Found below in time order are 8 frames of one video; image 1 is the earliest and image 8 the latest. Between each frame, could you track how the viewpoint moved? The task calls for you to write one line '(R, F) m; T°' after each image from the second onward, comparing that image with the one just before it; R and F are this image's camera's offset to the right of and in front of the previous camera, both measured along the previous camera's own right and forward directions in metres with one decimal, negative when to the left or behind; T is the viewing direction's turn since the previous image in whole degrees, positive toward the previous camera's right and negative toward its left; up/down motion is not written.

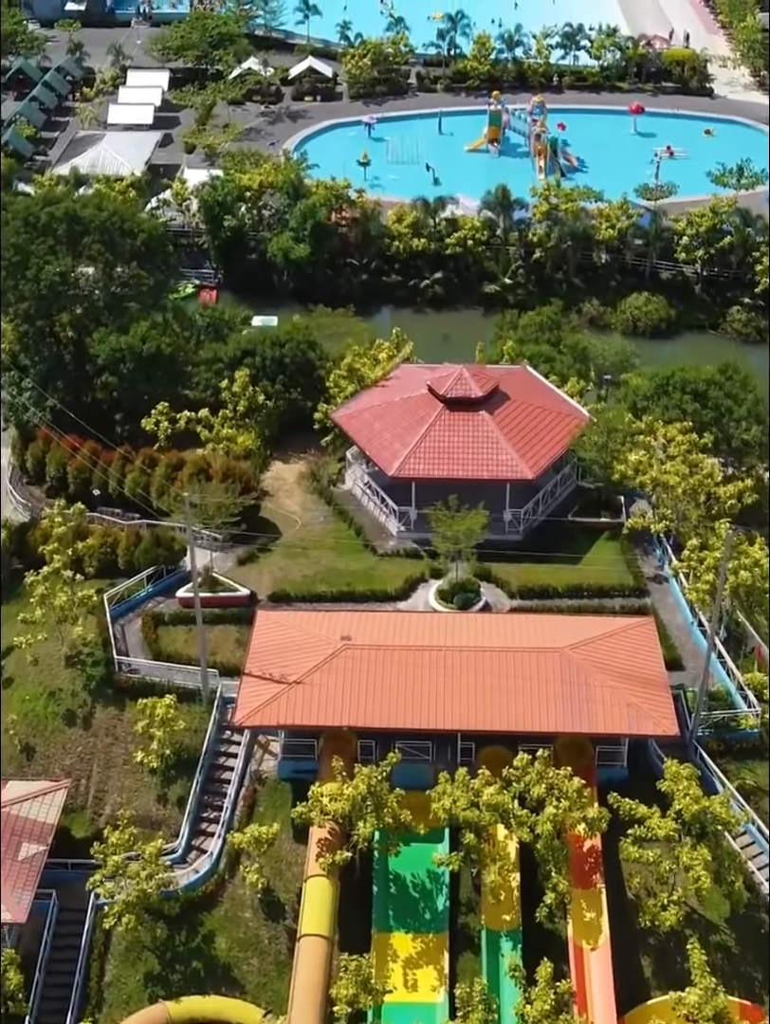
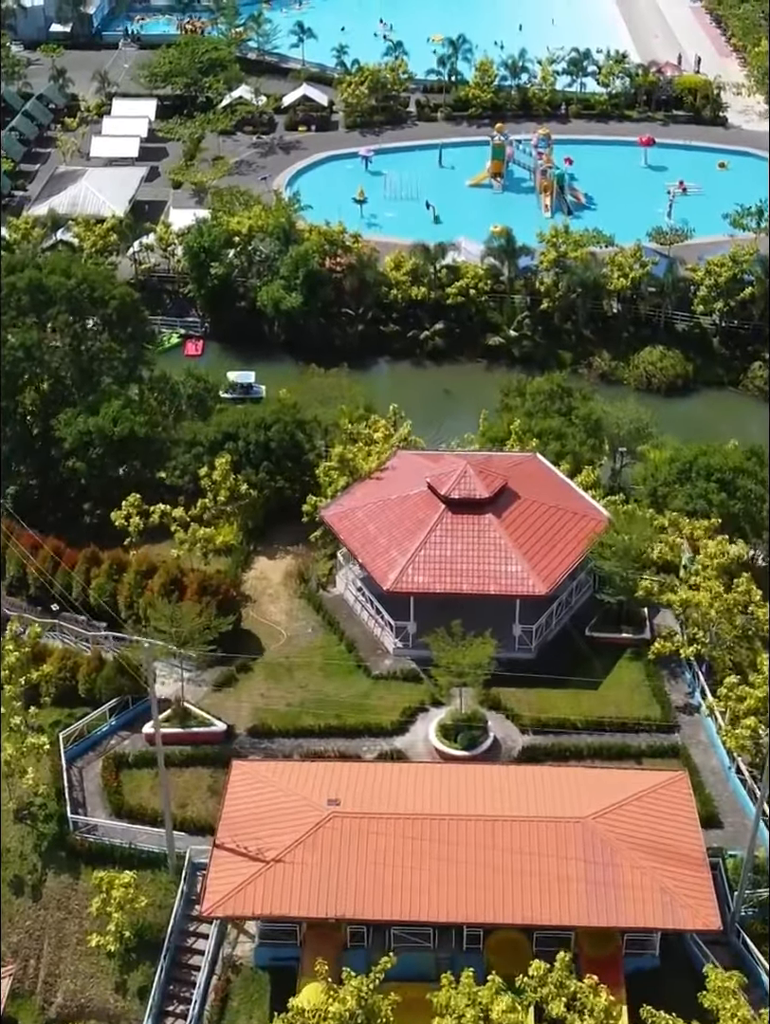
(+0.1, +2.6) m; 0°
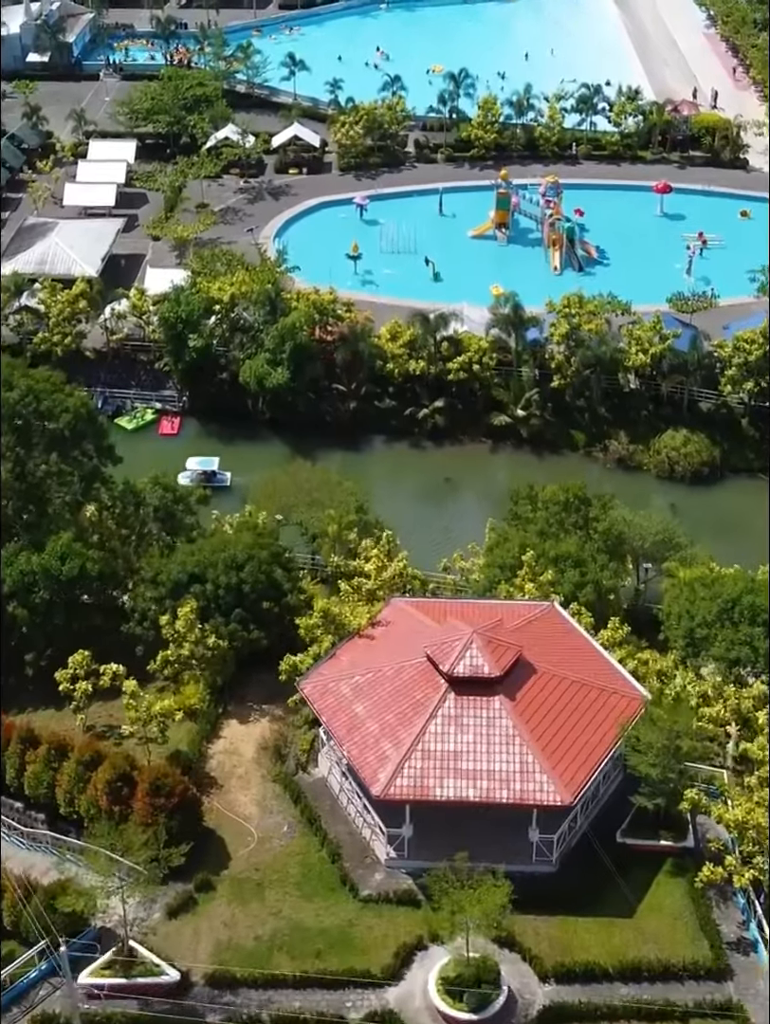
(+0.1, +3.5) m; 0°
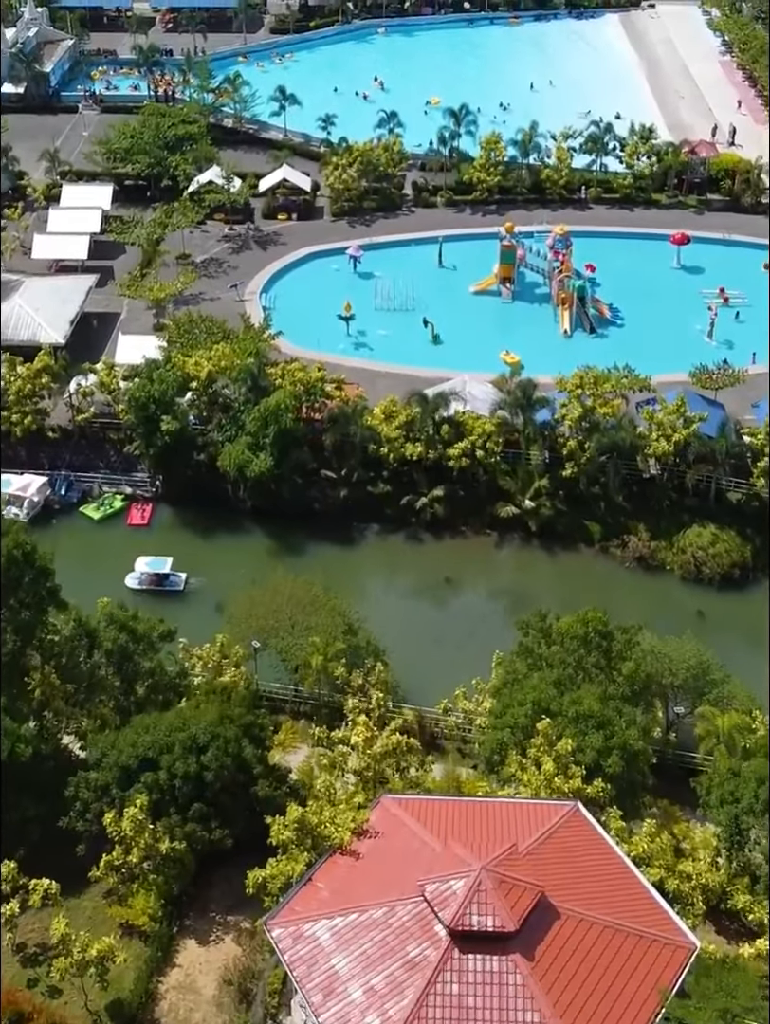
(+0.1, +3.4) m; 0°
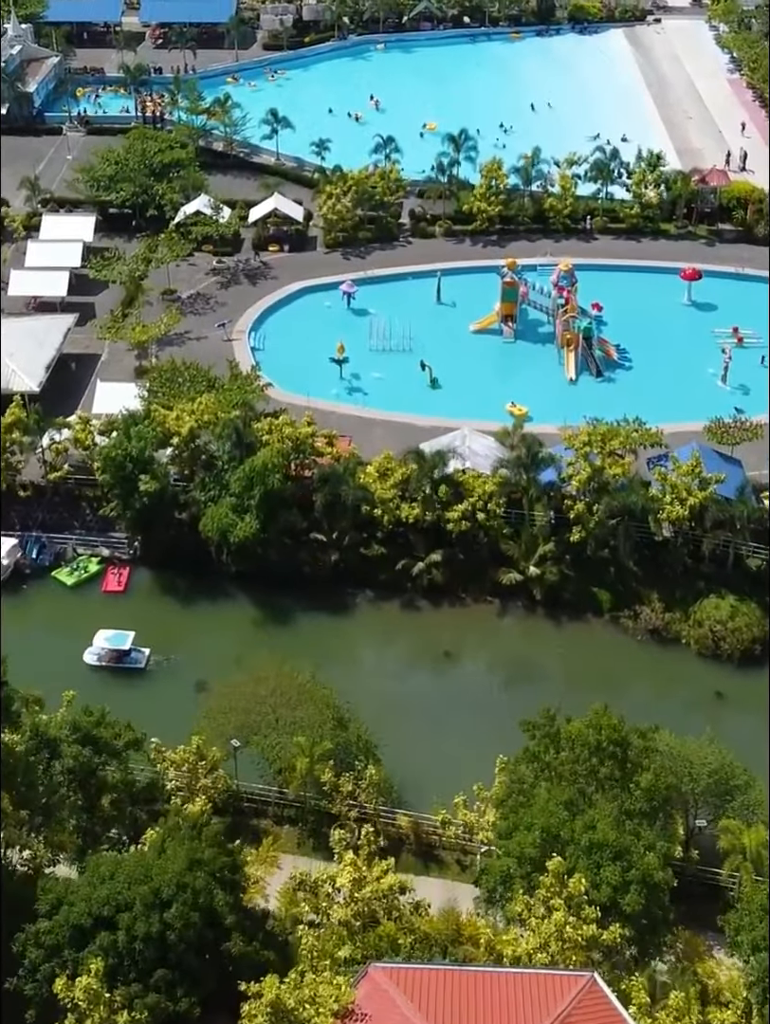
(+0.1, +2.1) m; 0°
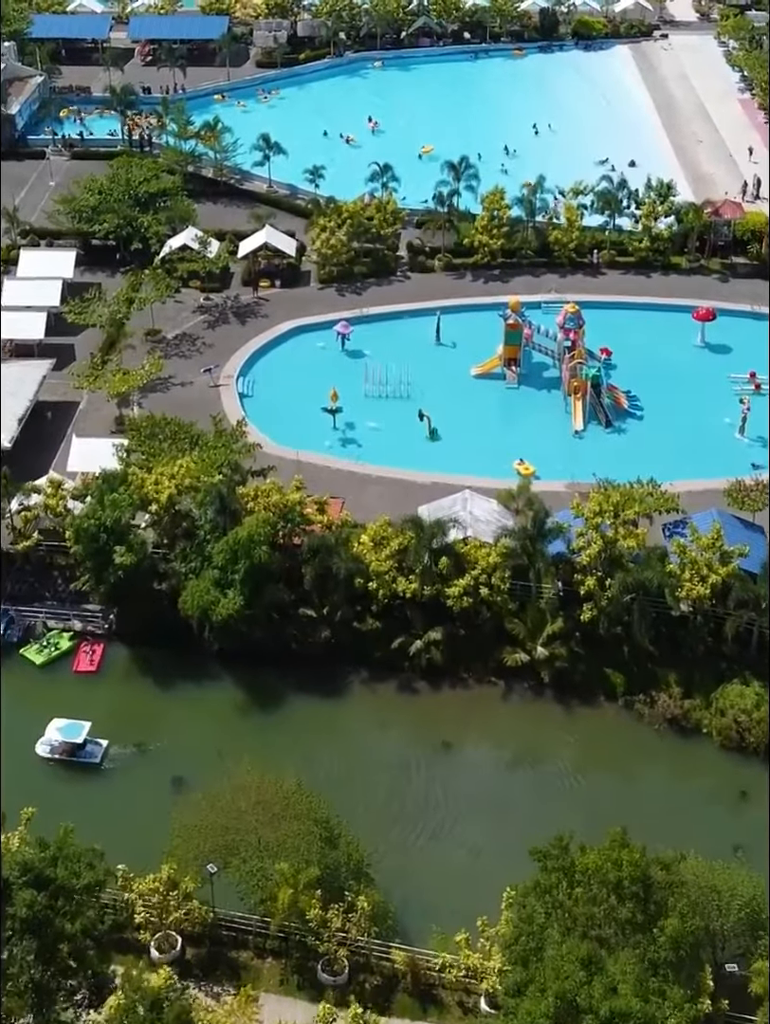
(+0.1, +2.2) m; 0°
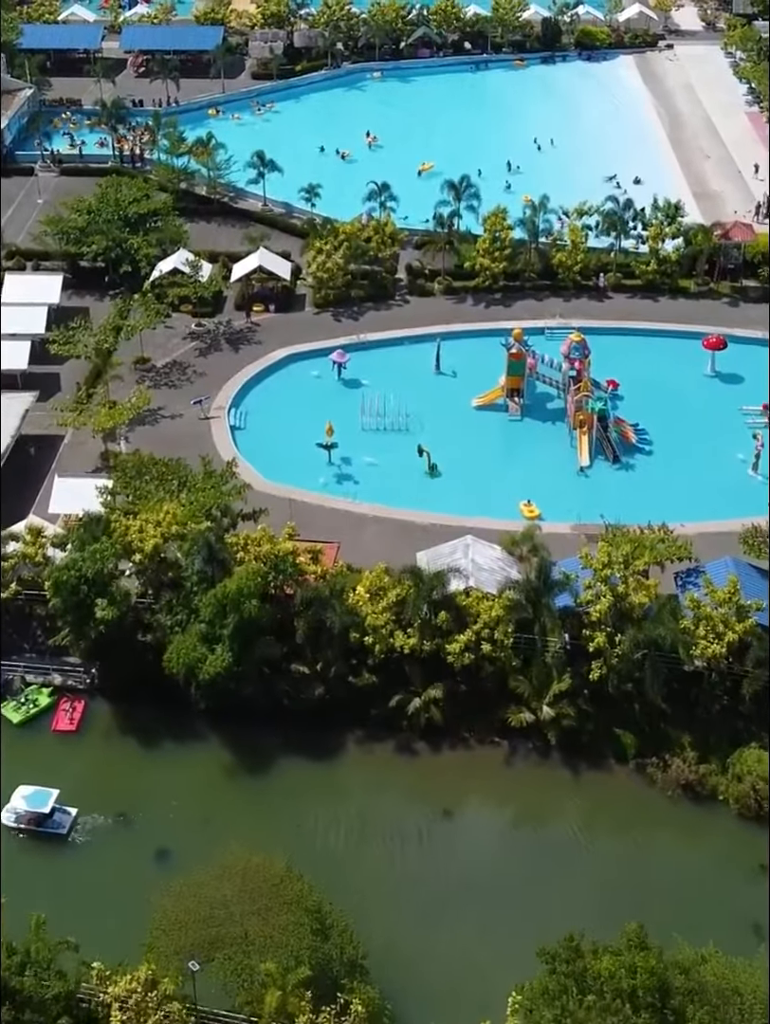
(0.0, +1.4) m; 0°
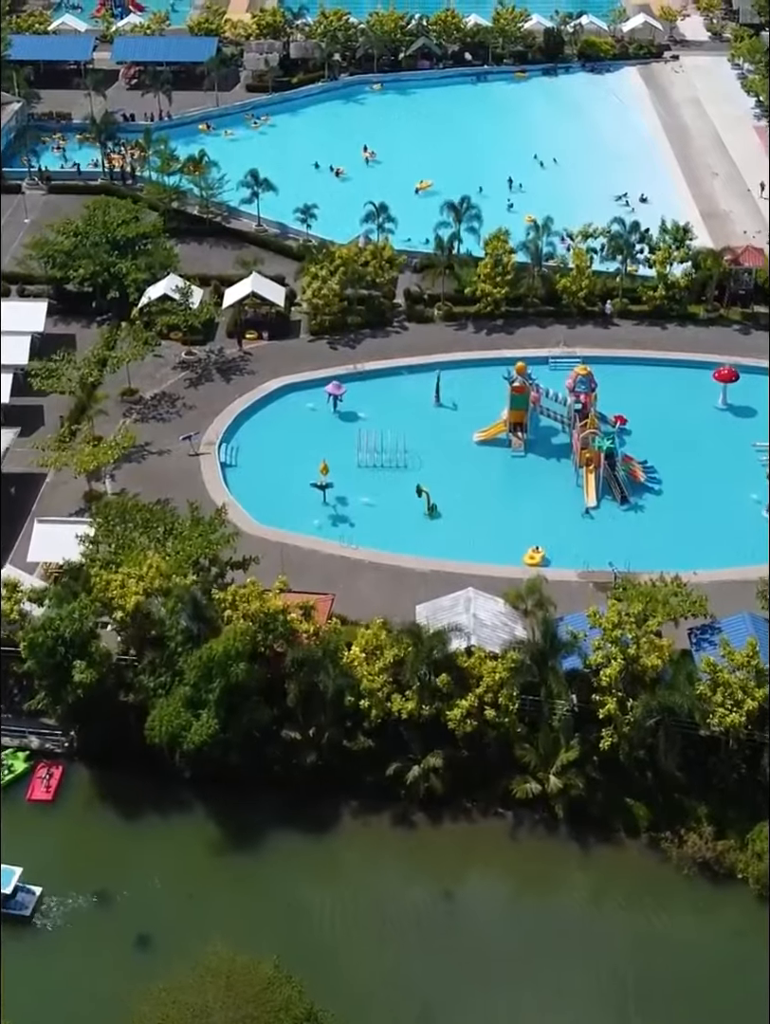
(0.0, +1.5) m; 0°
